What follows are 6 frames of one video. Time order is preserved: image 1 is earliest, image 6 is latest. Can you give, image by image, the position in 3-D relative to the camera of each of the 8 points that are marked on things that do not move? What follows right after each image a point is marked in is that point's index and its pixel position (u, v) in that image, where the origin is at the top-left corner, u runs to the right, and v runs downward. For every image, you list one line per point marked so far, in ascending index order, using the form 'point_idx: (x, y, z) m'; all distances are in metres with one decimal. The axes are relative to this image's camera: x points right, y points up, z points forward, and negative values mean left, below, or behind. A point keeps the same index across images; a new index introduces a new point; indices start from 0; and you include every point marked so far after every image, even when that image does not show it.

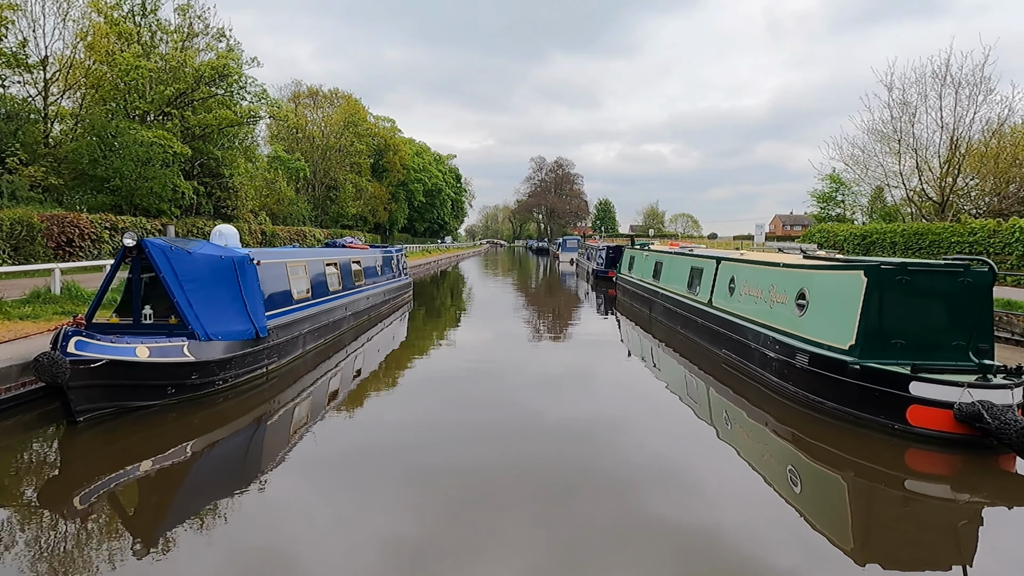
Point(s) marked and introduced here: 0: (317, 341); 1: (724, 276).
0: (-3.7, -1.0, +9.9) m
1: (+3.9, +0.2, +9.6) m
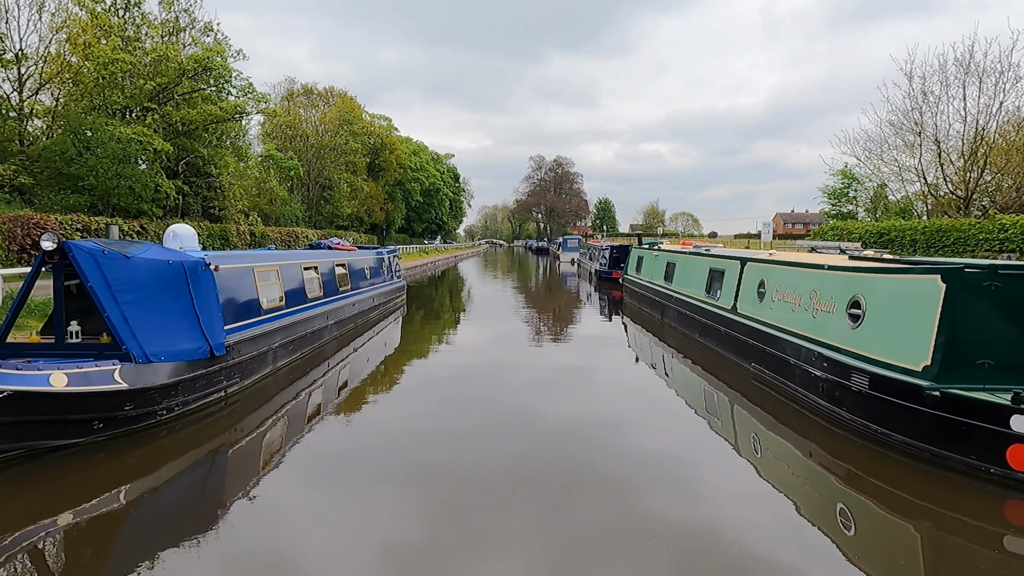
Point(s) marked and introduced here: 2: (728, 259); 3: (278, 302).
0: (-3.7, -1.2, +8.9) m
1: (+3.9, +0.1, +8.6) m
2: (+3.9, +0.5, +9.7) m
3: (-3.8, -0.3, +8.7) m
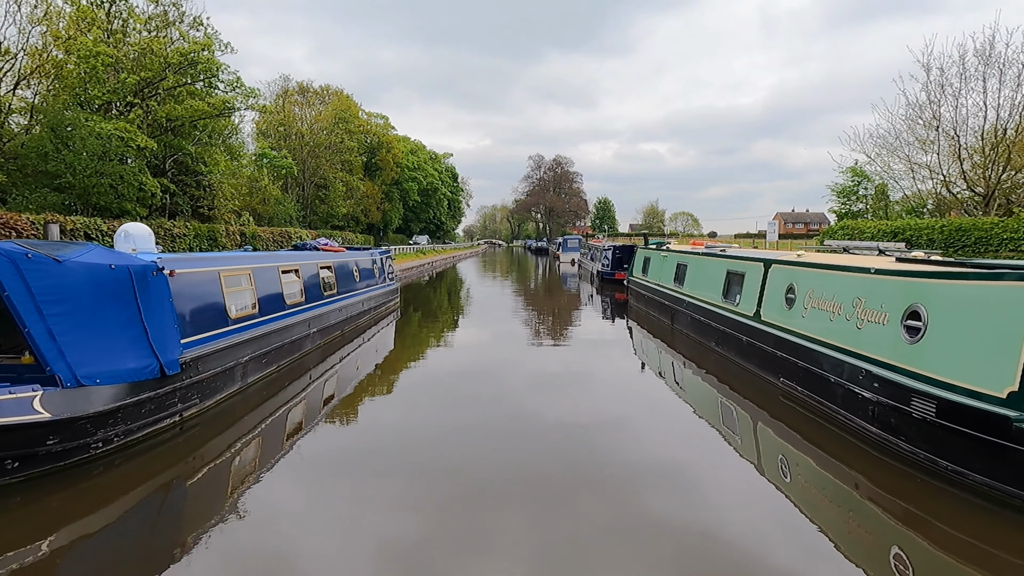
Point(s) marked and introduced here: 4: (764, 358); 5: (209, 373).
0: (-3.7, -1.2, +8.1) m
1: (+3.9, +0.1, +7.8) m
2: (+3.9, +0.4, +8.9) m
3: (-3.8, -0.3, +7.9) m
4: (+3.7, -1.0, +7.8) m
5: (-3.7, -1.1, +6.5) m
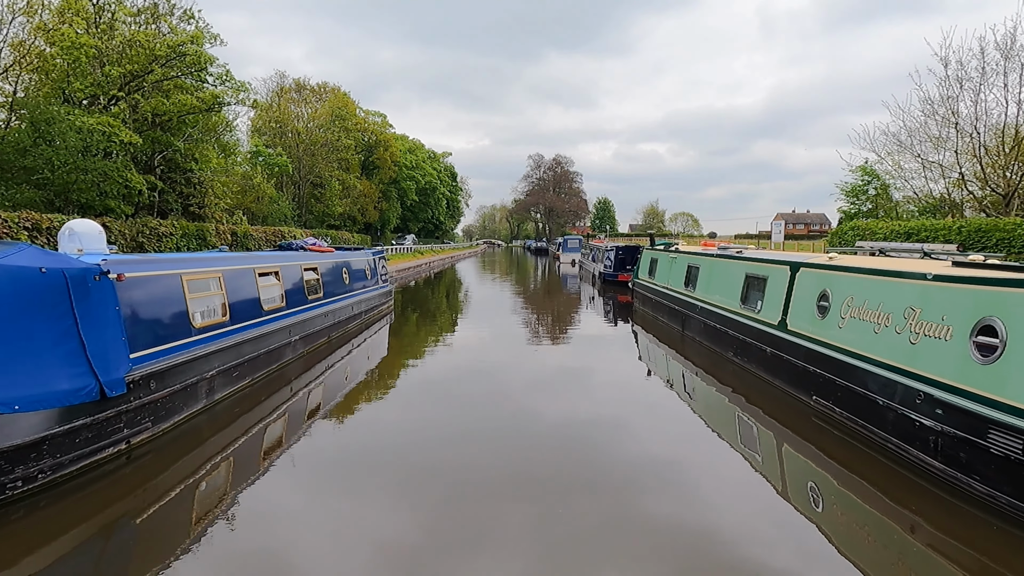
0: (-3.7, -1.3, +7.3) m
1: (+3.9, 0.0, +7.1) m
2: (+3.9, +0.4, +8.2) m
3: (-3.8, -0.4, +7.2) m
4: (+3.7, -1.1, +7.1) m
5: (-3.7, -1.1, +5.8) m
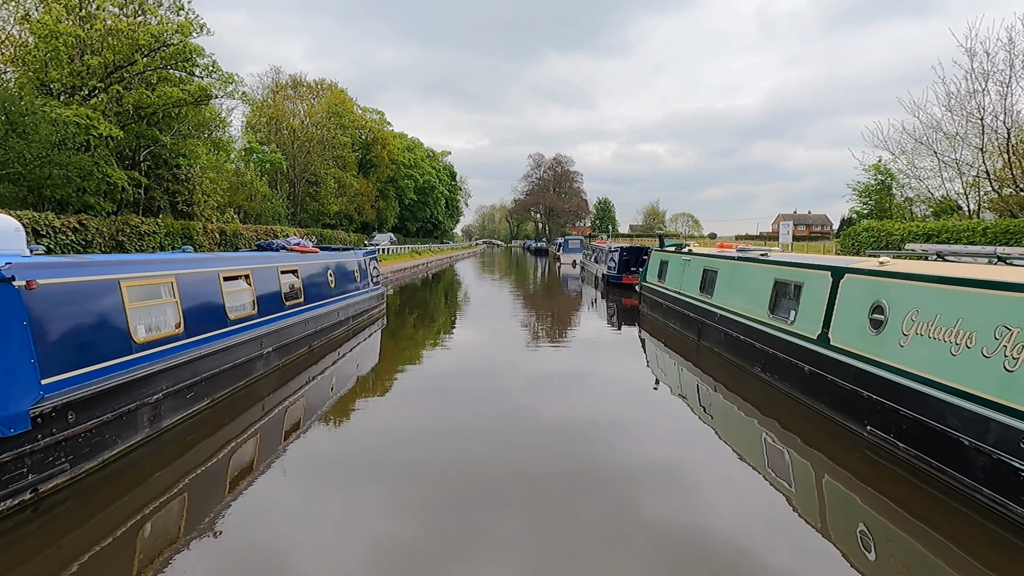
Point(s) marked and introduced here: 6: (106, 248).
0: (-3.7, -1.4, +6.5) m
1: (+3.9, -0.1, +6.2) m
2: (+3.9, +0.3, +7.3) m
3: (-3.8, -0.5, +6.3) m
4: (+3.7, -1.2, +6.2) m
5: (-3.7, -1.2, +4.9) m
6: (-12.1, +1.2, +16.1) m
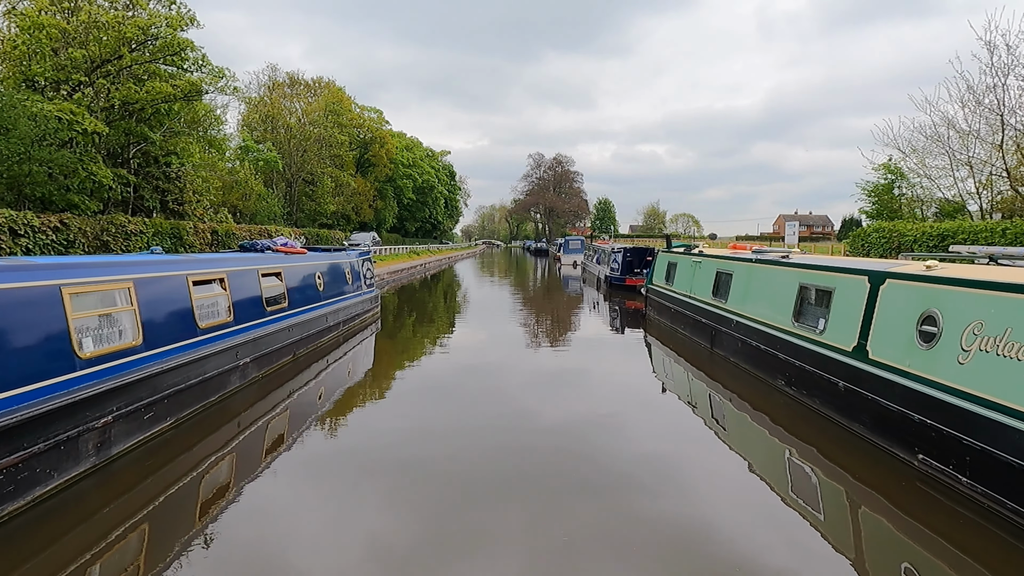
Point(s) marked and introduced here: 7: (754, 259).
0: (-3.7, -1.4, +5.8) m
1: (+3.9, -0.2, +5.6) m
2: (+3.9, +0.2, +6.6) m
3: (-3.8, -0.5, +5.6) m
4: (+3.7, -1.3, +5.6) m
5: (-3.7, -1.2, +4.3) m
6: (-12.1, +1.1, +15.4) m
7: (+4.0, +0.5, +9.2) m
